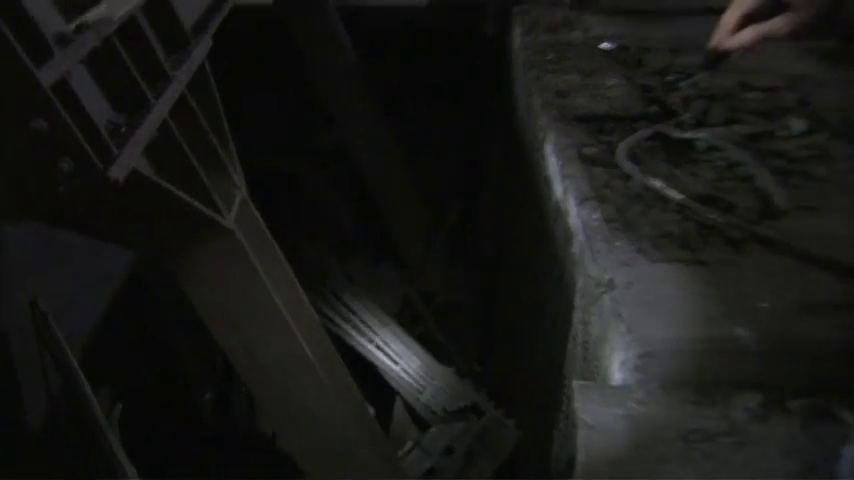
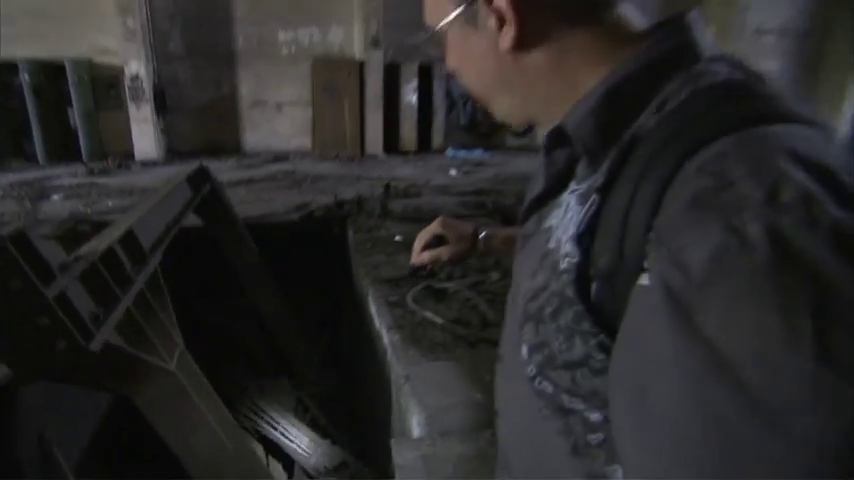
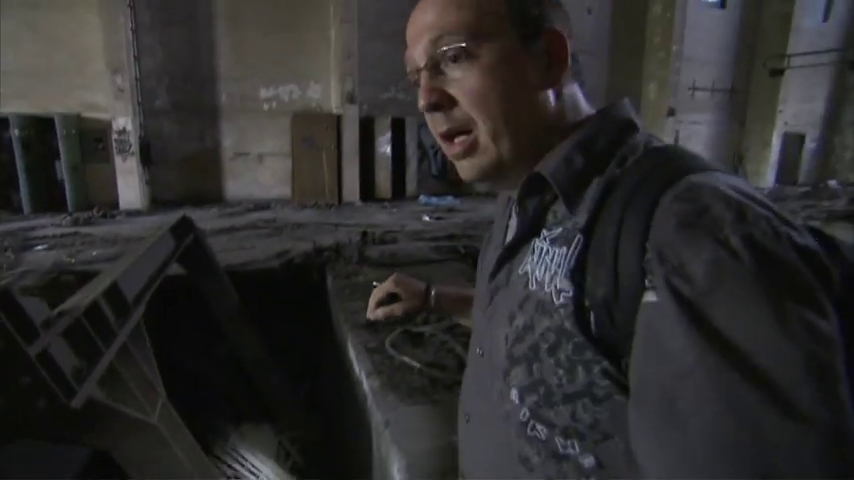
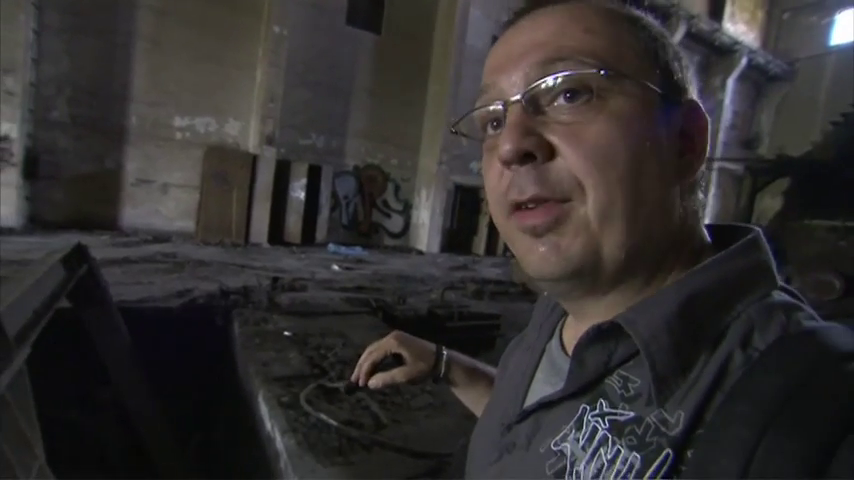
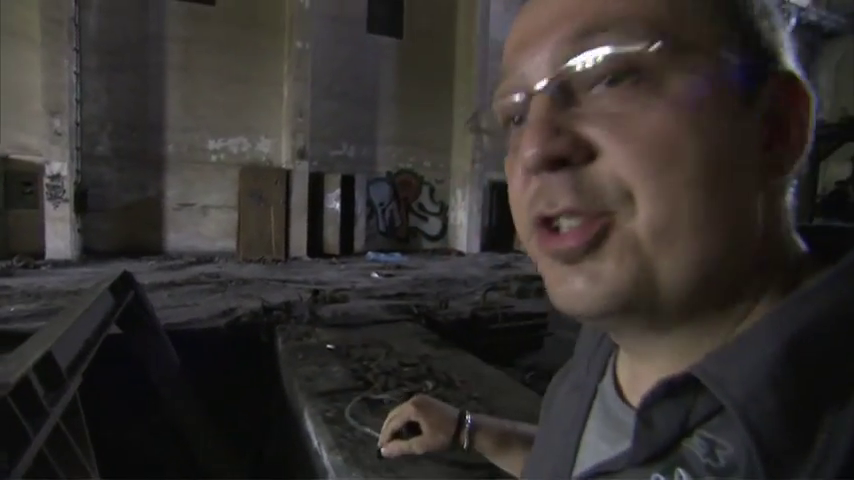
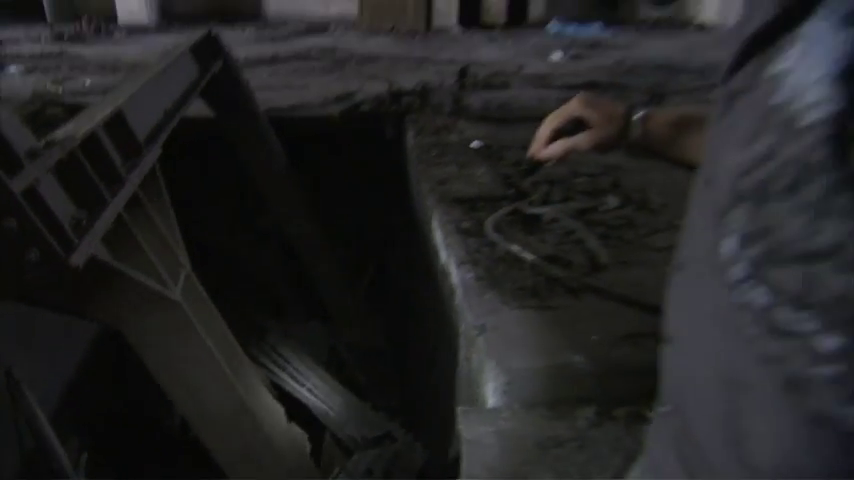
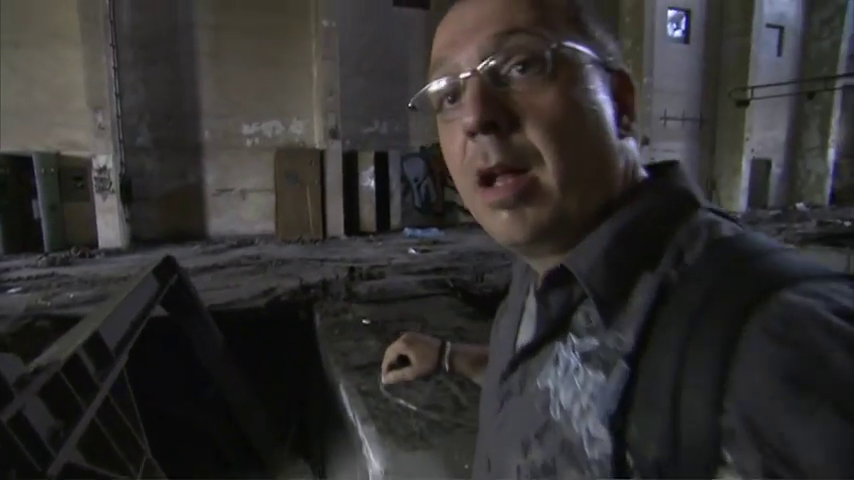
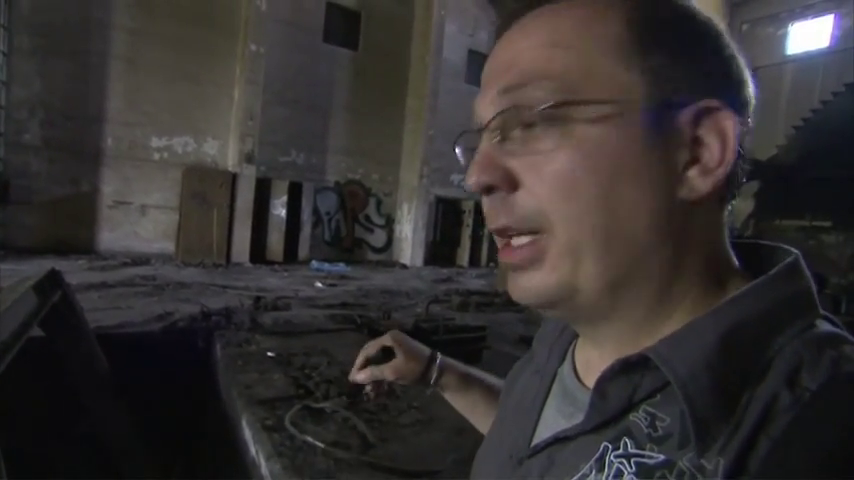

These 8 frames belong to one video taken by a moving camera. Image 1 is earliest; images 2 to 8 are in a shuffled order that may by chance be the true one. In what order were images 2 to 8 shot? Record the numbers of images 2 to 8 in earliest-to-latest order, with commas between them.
6, 2, 3, 7, 5, 8, 4
